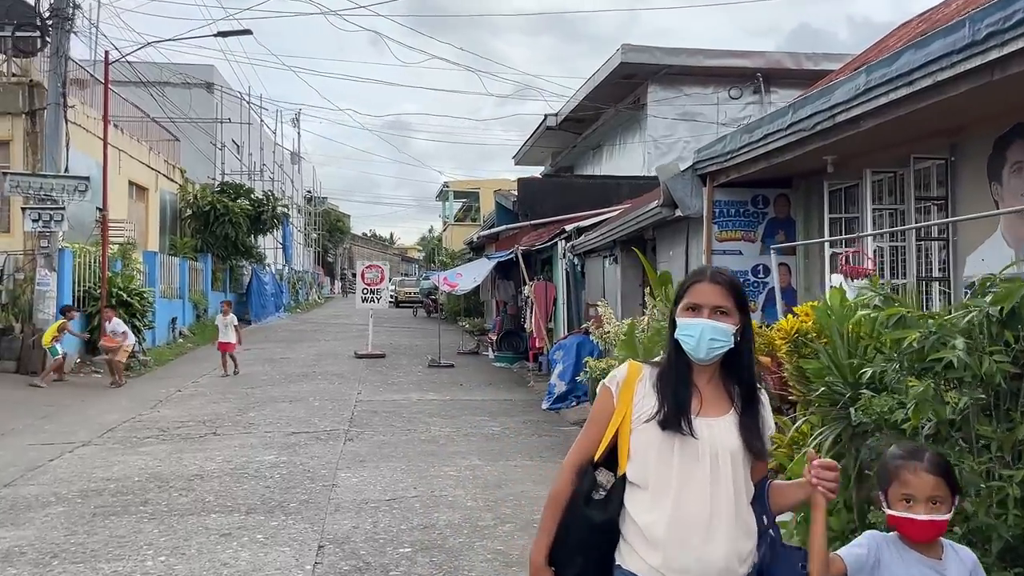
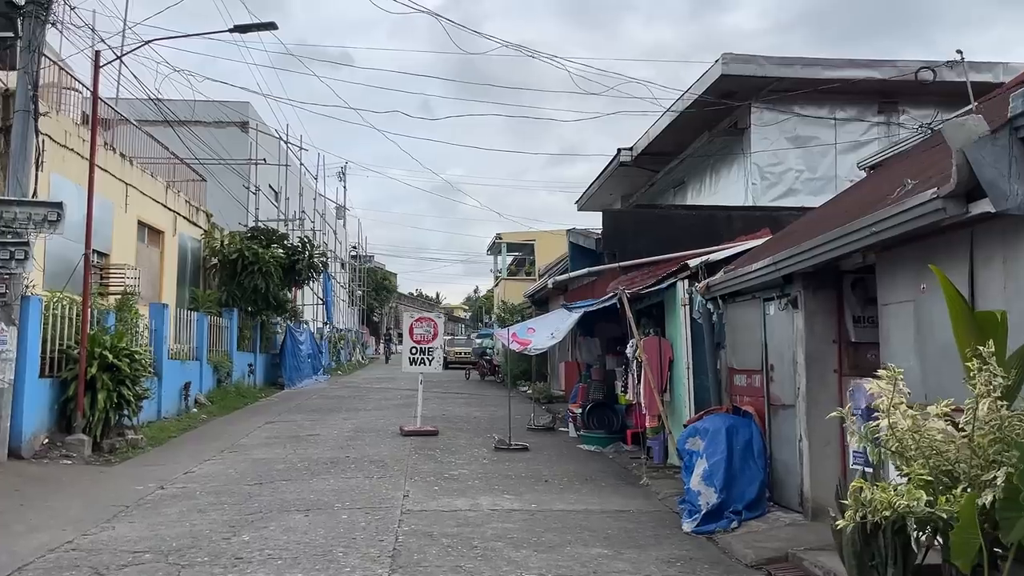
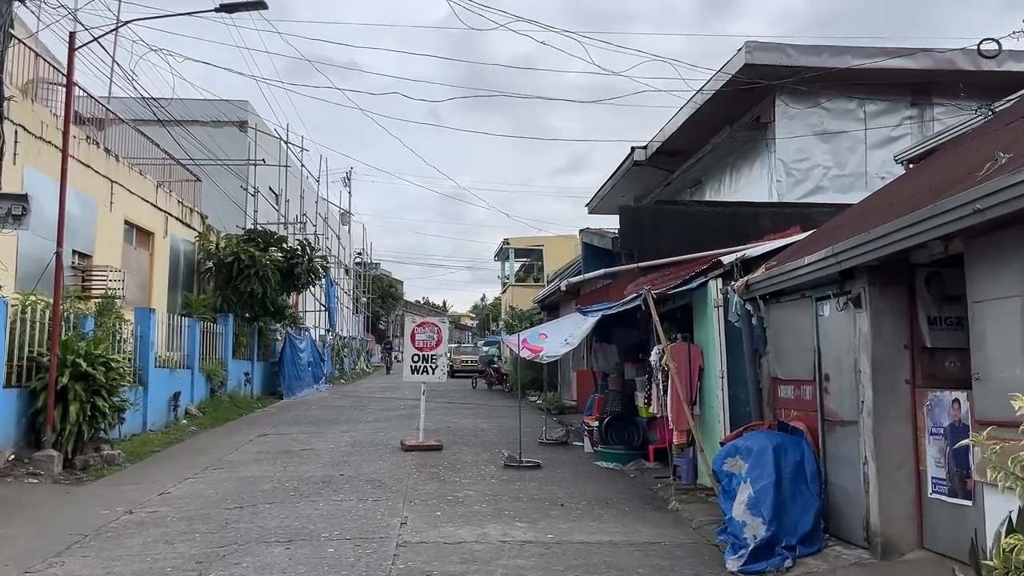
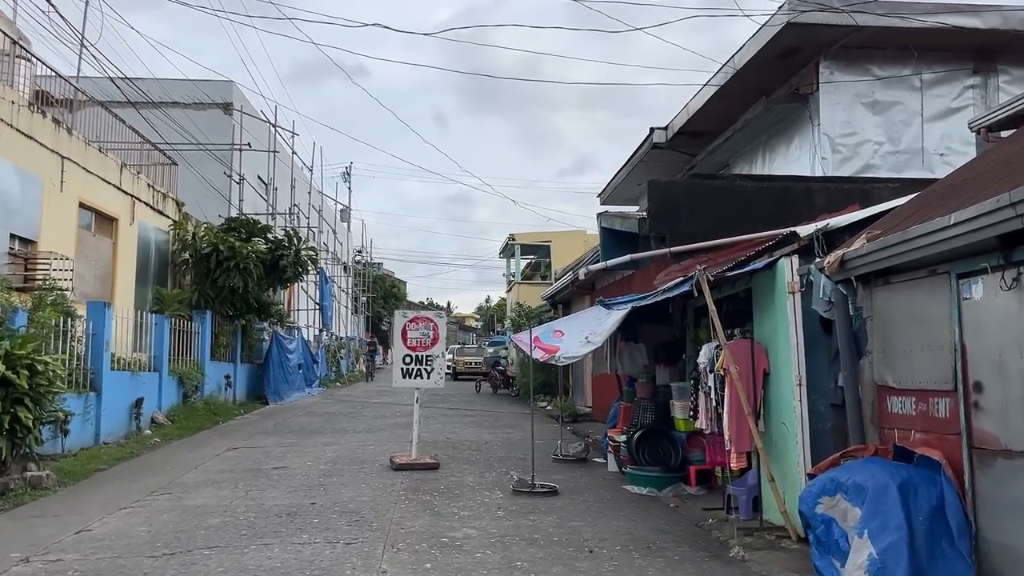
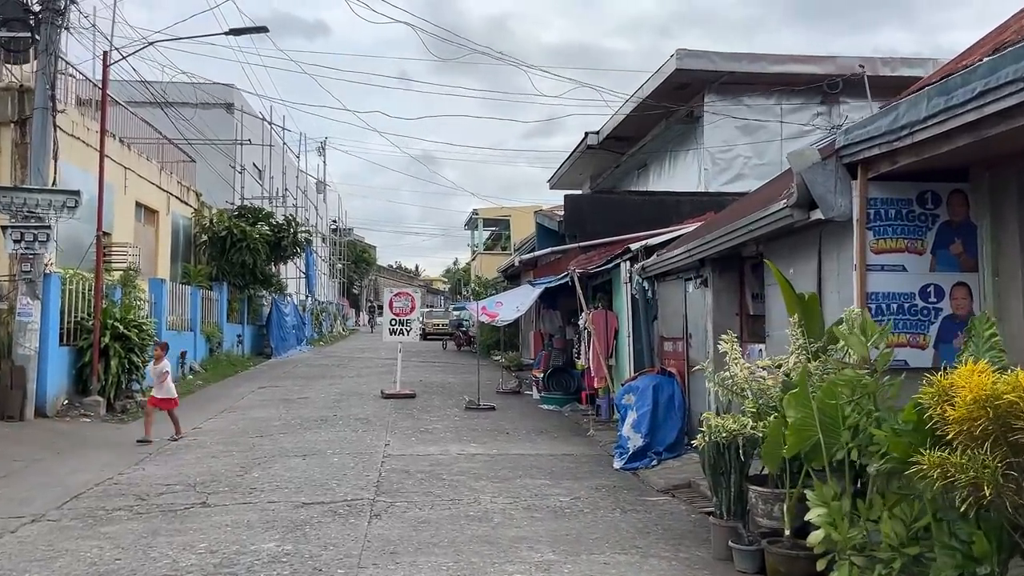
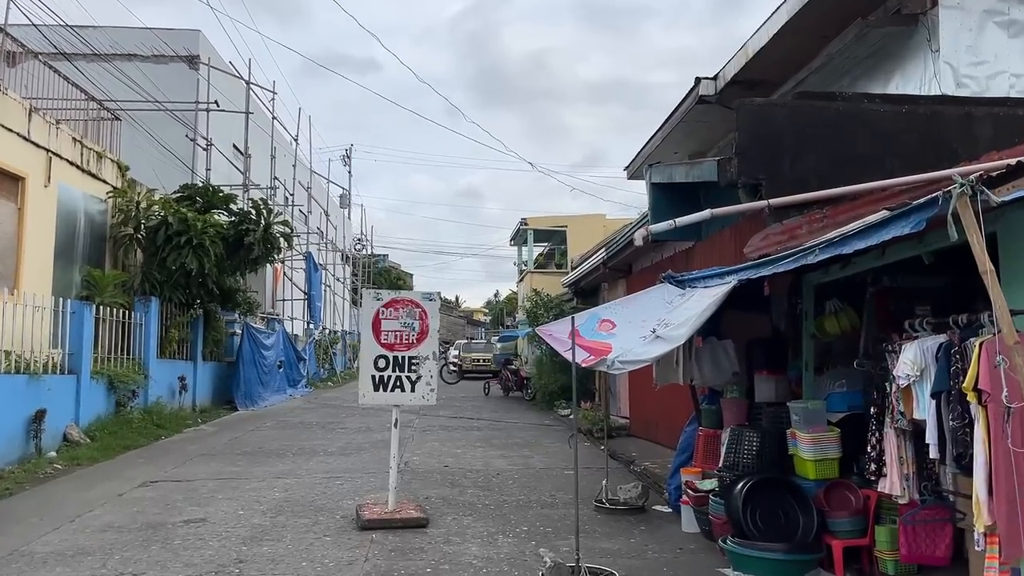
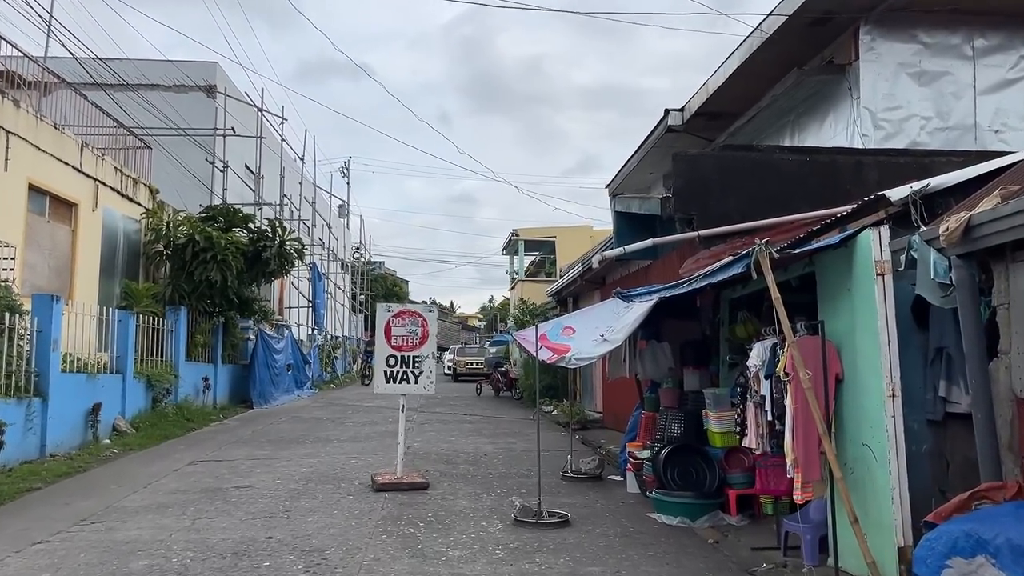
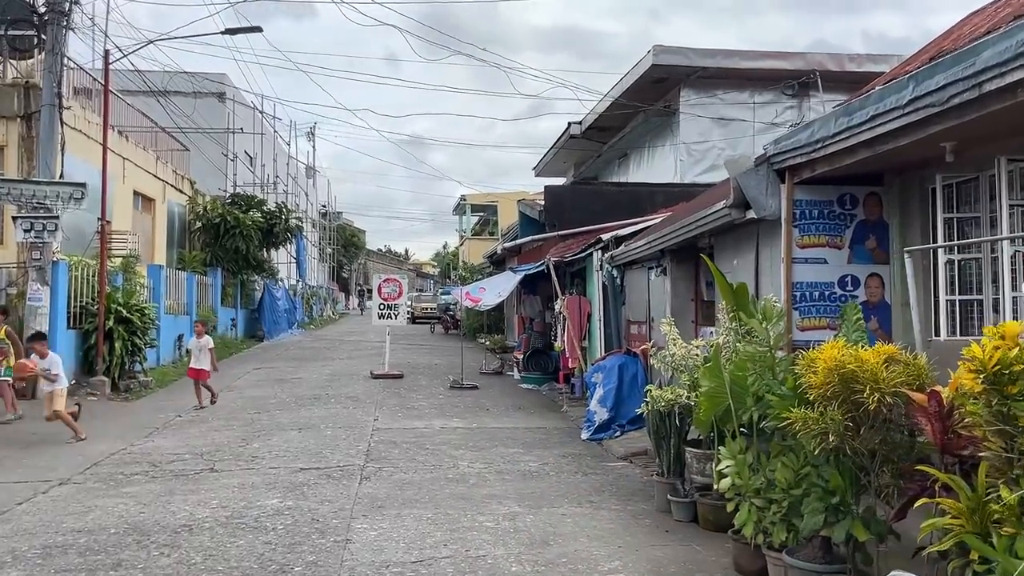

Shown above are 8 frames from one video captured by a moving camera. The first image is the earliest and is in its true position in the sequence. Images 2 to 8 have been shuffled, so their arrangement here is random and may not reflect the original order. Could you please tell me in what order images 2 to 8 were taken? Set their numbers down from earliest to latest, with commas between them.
8, 5, 2, 3, 4, 7, 6
